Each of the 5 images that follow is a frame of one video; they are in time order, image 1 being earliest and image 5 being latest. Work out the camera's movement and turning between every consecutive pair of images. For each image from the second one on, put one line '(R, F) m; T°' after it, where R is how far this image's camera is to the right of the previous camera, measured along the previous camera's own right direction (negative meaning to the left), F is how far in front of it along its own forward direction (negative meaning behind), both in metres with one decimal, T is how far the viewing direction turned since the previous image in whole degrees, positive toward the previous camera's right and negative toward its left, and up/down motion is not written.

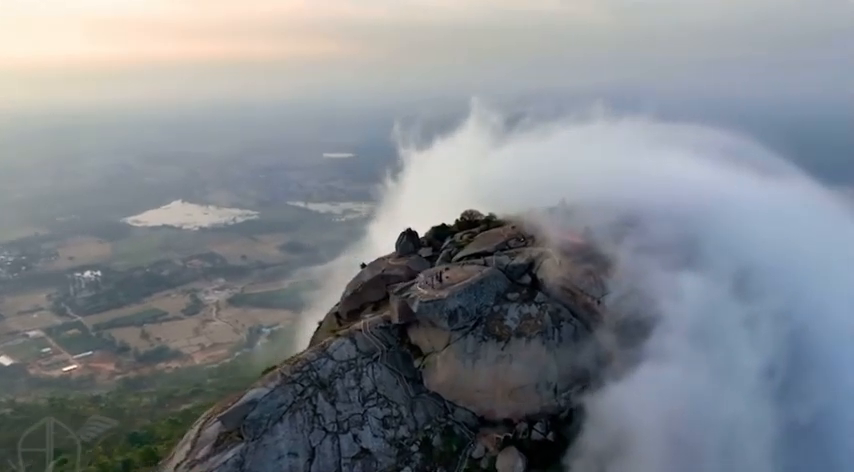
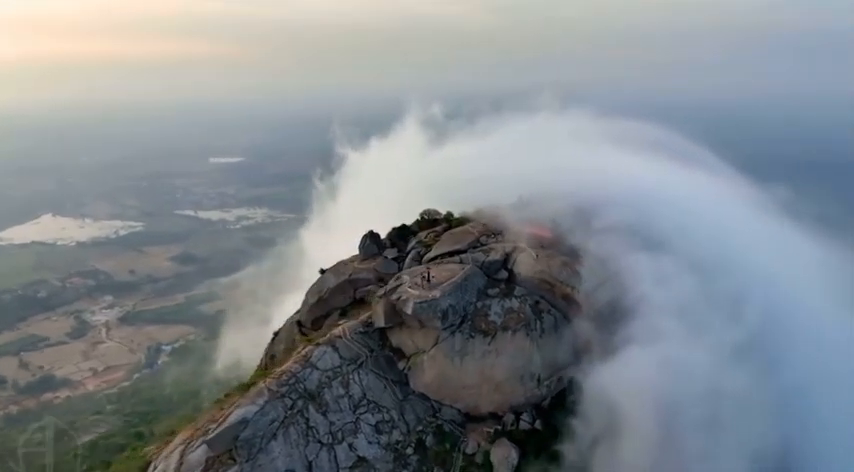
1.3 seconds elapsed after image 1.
(-2.0, +0.2) m; +10°
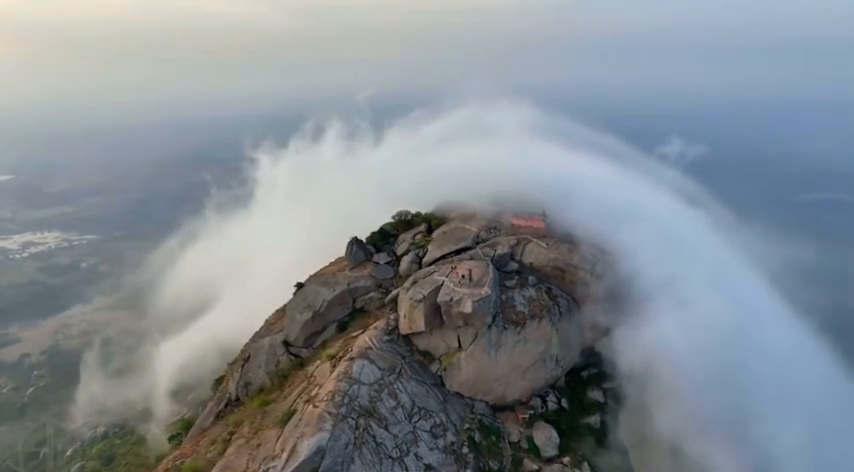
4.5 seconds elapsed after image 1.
(-5.1, +0.8) m; +19°
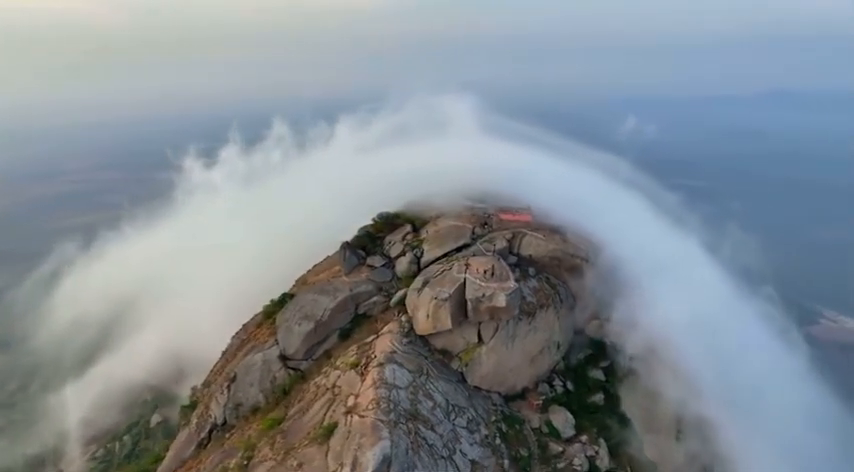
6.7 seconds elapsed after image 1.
(-3.6, +0.4) m; +13°
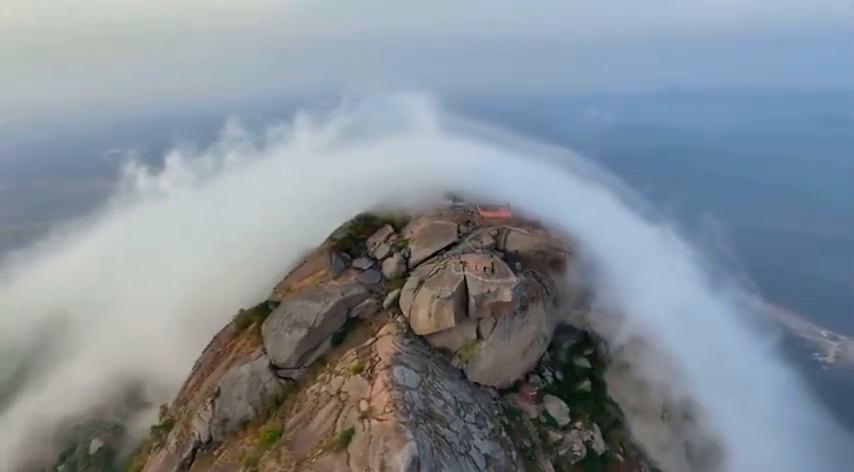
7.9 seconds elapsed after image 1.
(-2.0, +0.2) m; +8°
